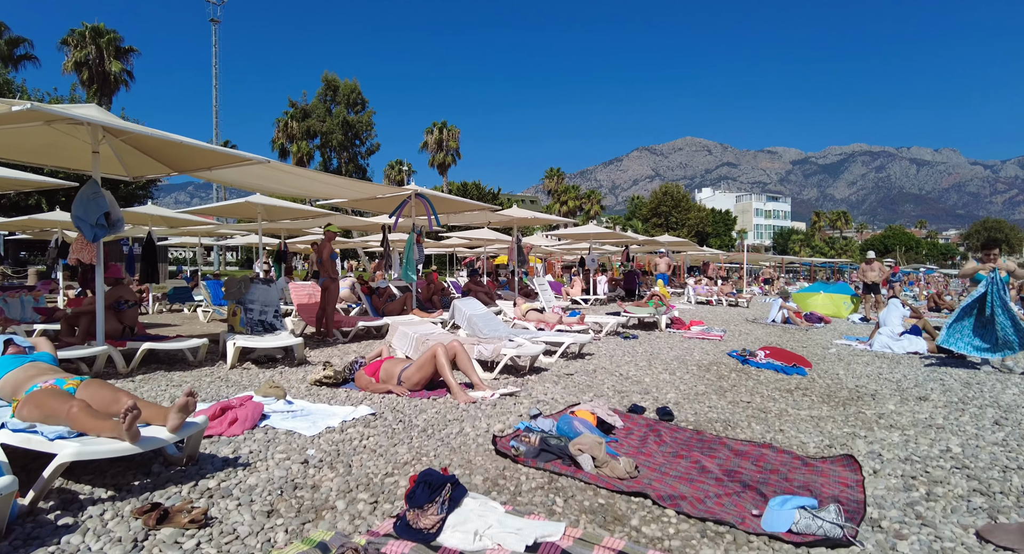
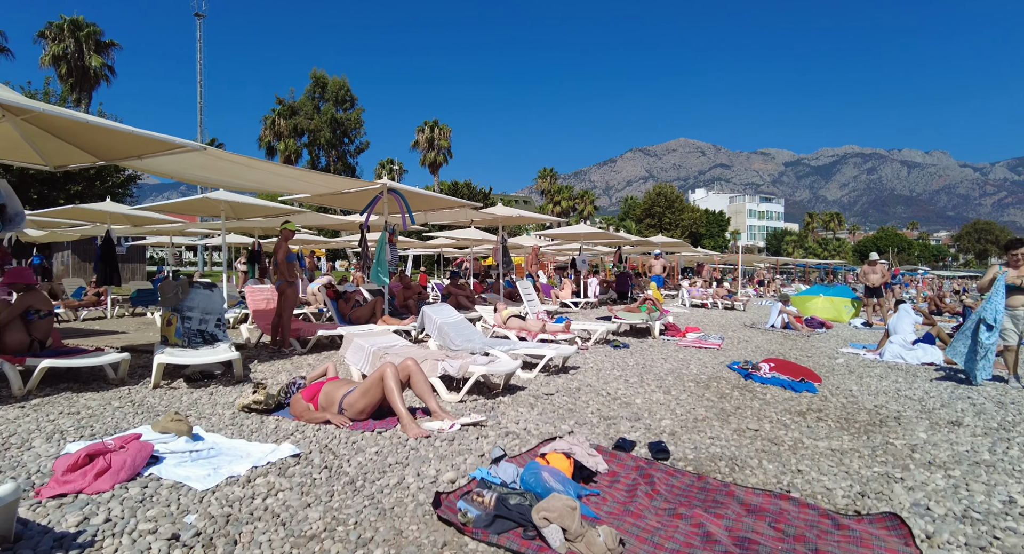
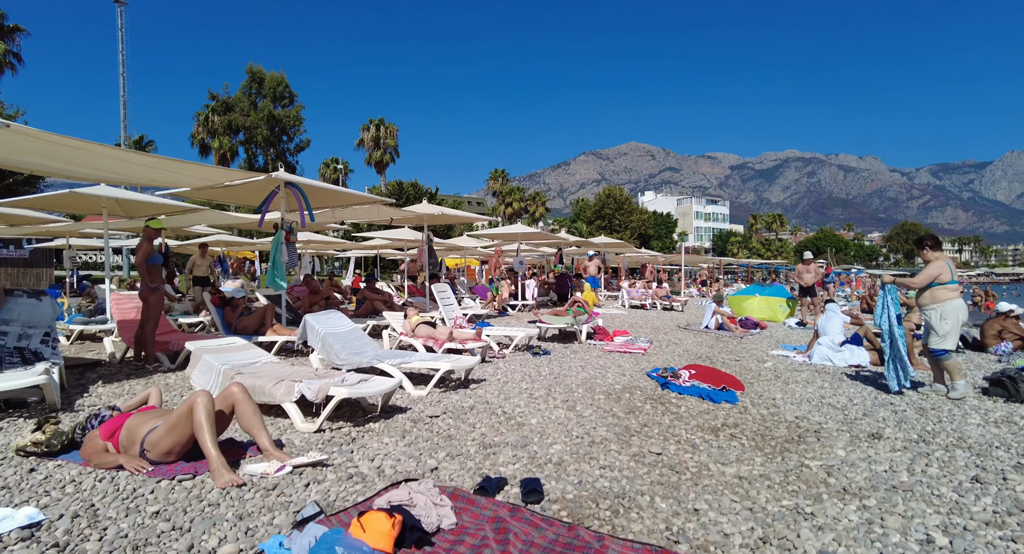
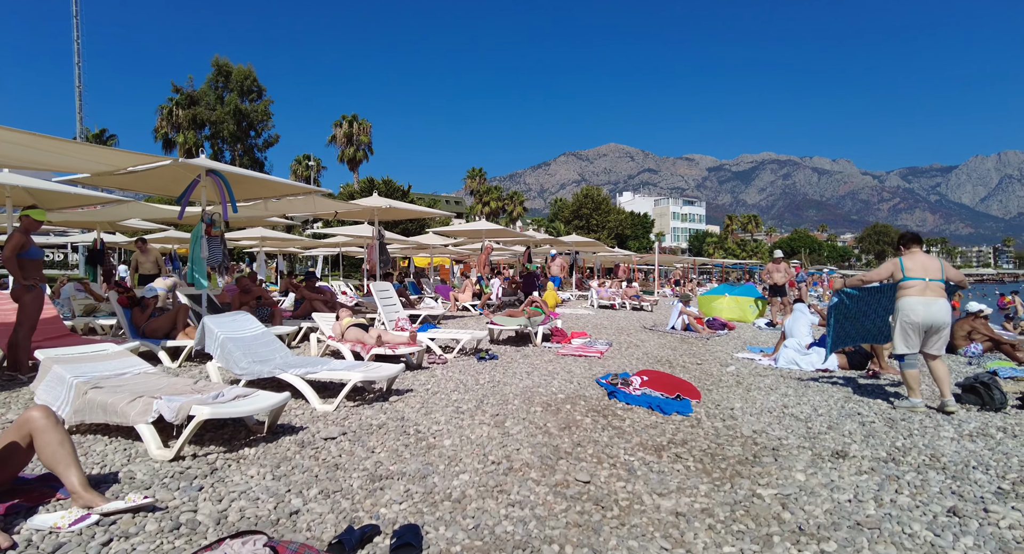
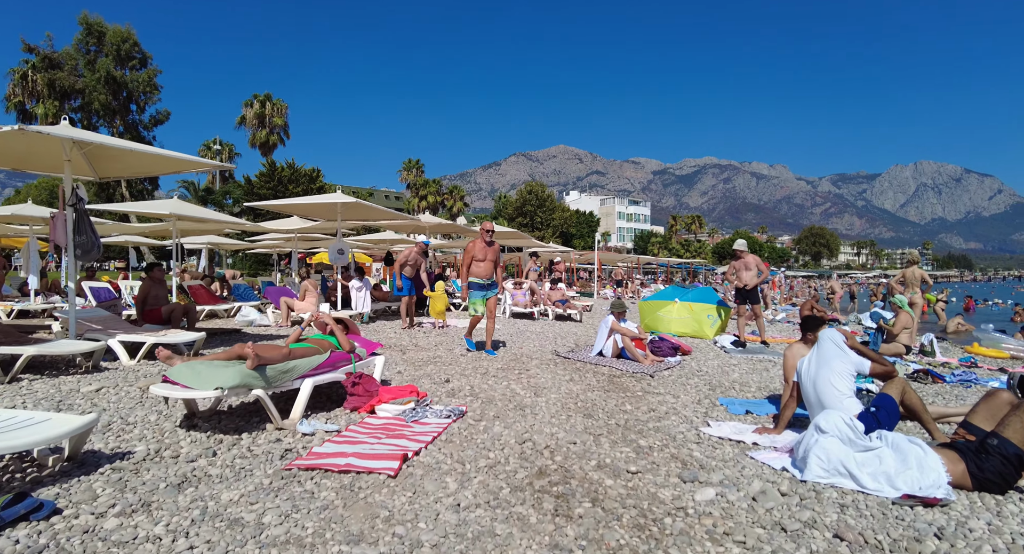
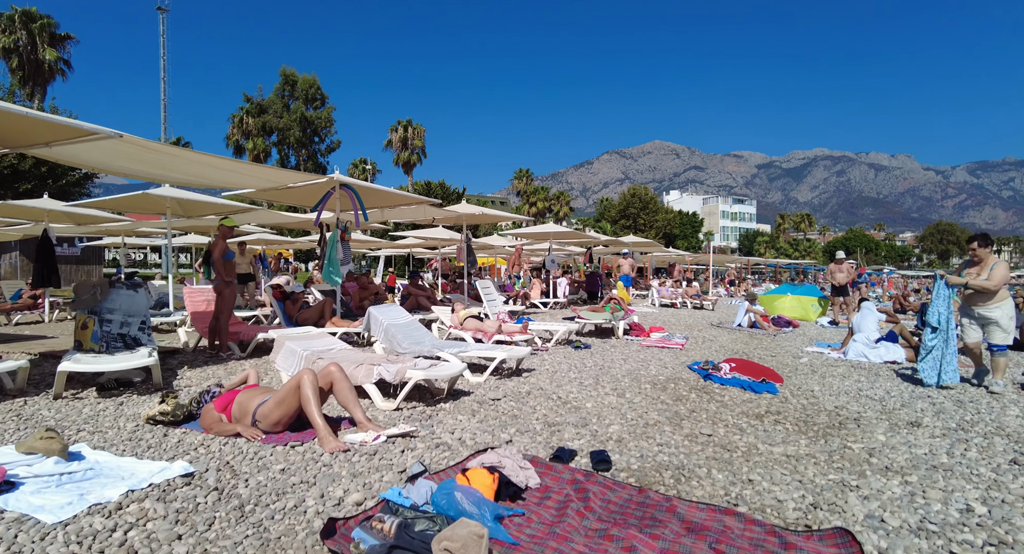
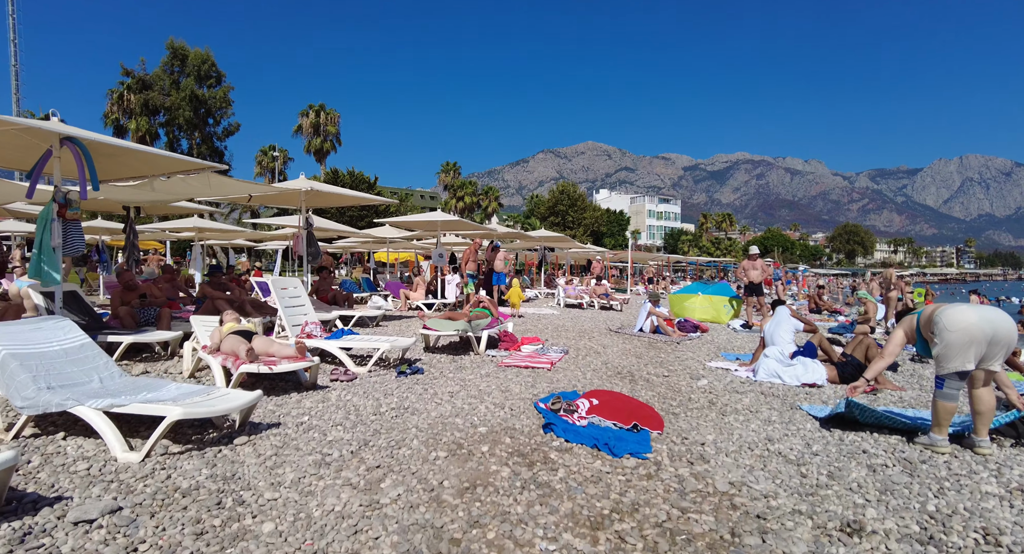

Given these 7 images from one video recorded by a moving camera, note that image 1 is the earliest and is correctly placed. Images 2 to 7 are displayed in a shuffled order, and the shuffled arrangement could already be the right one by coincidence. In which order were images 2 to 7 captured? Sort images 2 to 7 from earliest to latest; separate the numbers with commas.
2, 6, 3, 4, 7, 5
